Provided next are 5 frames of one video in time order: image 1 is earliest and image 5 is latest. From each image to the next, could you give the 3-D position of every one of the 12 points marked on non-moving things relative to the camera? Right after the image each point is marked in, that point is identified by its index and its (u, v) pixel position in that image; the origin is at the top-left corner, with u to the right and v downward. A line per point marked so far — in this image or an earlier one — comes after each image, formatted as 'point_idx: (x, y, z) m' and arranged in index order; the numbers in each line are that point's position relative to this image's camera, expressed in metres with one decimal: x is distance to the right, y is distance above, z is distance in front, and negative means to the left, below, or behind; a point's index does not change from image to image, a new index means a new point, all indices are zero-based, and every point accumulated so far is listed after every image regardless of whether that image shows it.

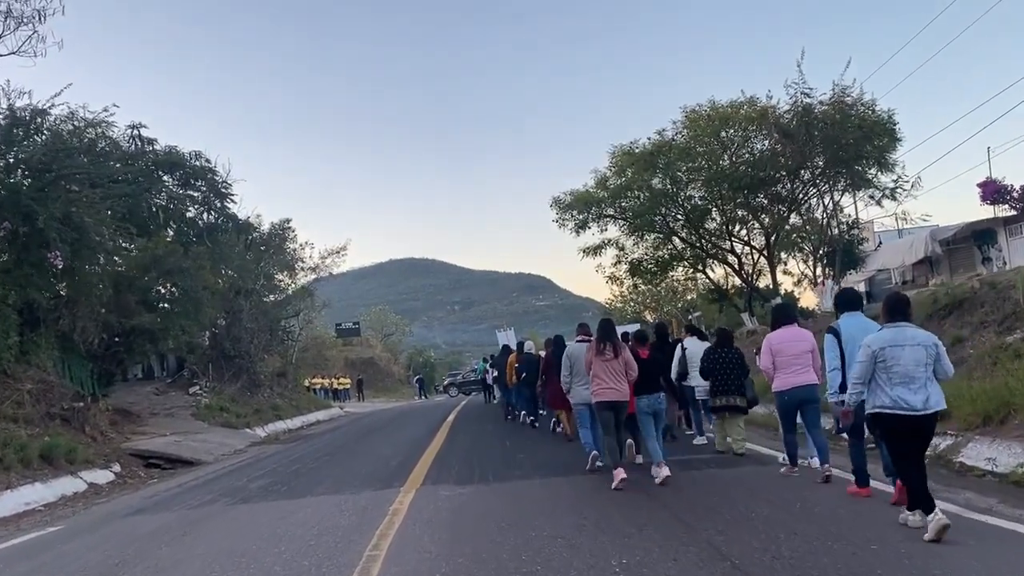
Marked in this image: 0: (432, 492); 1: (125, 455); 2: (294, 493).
0: (-0.8, -2.1, +10.1) m
1: (-7.3, -3.1, +18.3) m
2: (-2.5, -2.4, +11.4) m
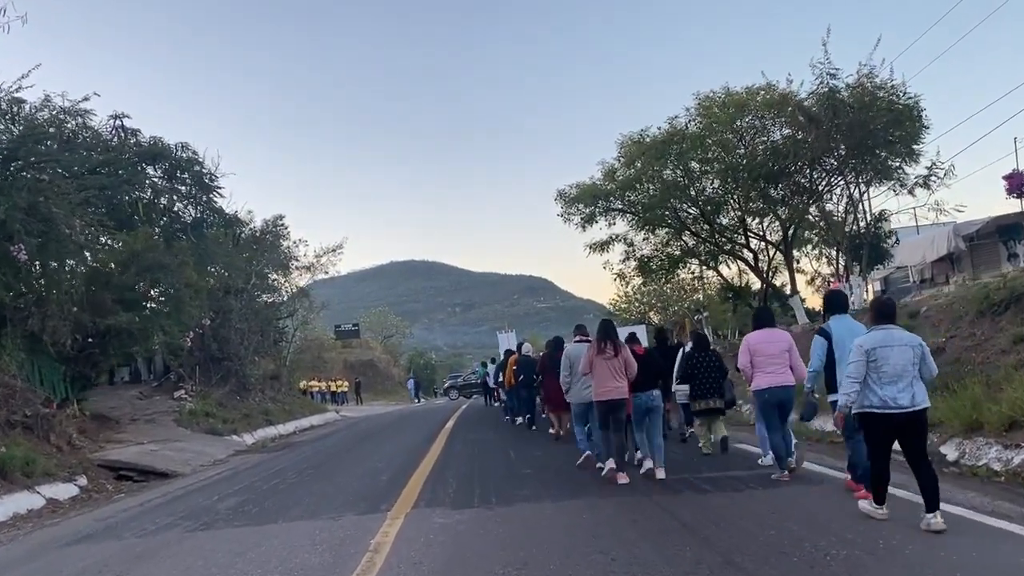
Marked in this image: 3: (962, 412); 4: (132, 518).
0: (-0.8, -2.0, +8.6) m
1: (-7.2, -3.1, +16.7) m
2: (-2.5, -2.3, +9.8) m
3: (+5.4, -1.5, +11.7) m
4: (-4.2, -2.6, +10.8) m
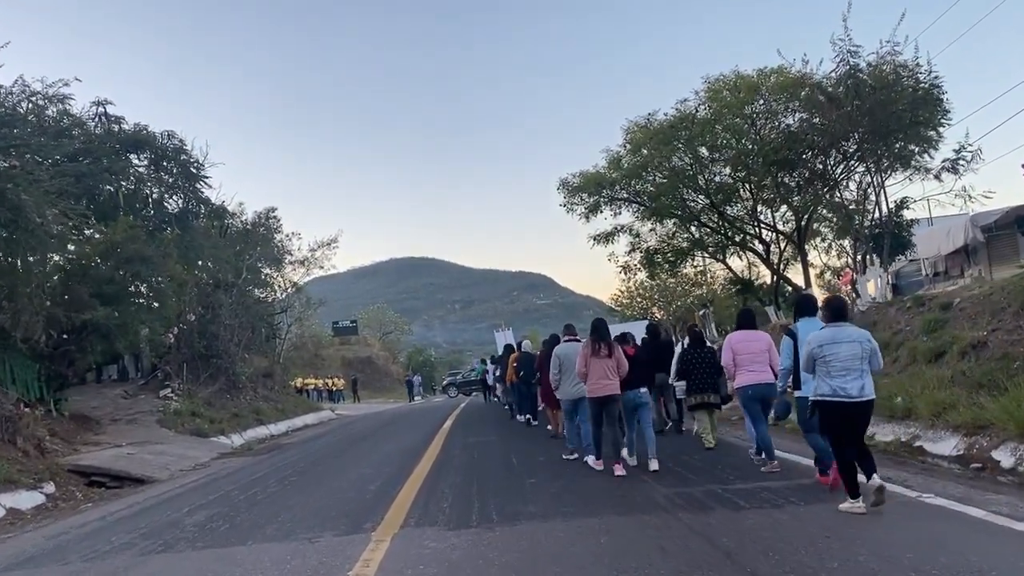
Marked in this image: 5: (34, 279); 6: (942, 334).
0: (-0.7, -1.9, +7.4) m
1: (-7.2, -2.9, +15.5) m
2: (-2.4, -2.2, +8.6) m
3: (+5.4, -1.4, +10.5) m
4: (-4.2, -2.4, +9.6) m
5: (-9.2, +0.2, +18.7) m
6: (+6.5, -0.7, +14.8) m
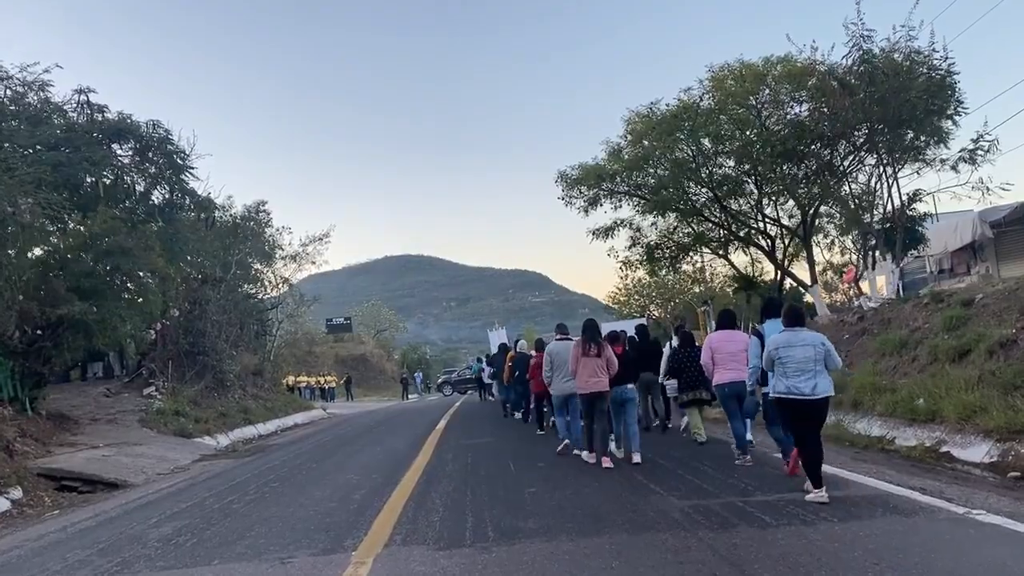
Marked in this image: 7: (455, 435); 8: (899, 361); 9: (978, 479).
0: (-0.7, -1.8, +6.5) m
1: (-7.2, -2.8, +14.6) m
2: (-2.5, -2.1, +7.7) m
3: (+5.4, -1.3, +9.6) m
4: (-4.2, -2.3, +8.7) m
5: (-9.2, +0.3, +17.8) m
6: (+6.5, -0.6, +13.9) m
7: (-1.2, -2.9, +19.8) m
8: (+6.0, -1.1, +15.2) m
9: (+4.6, -1.9, +9.6) m
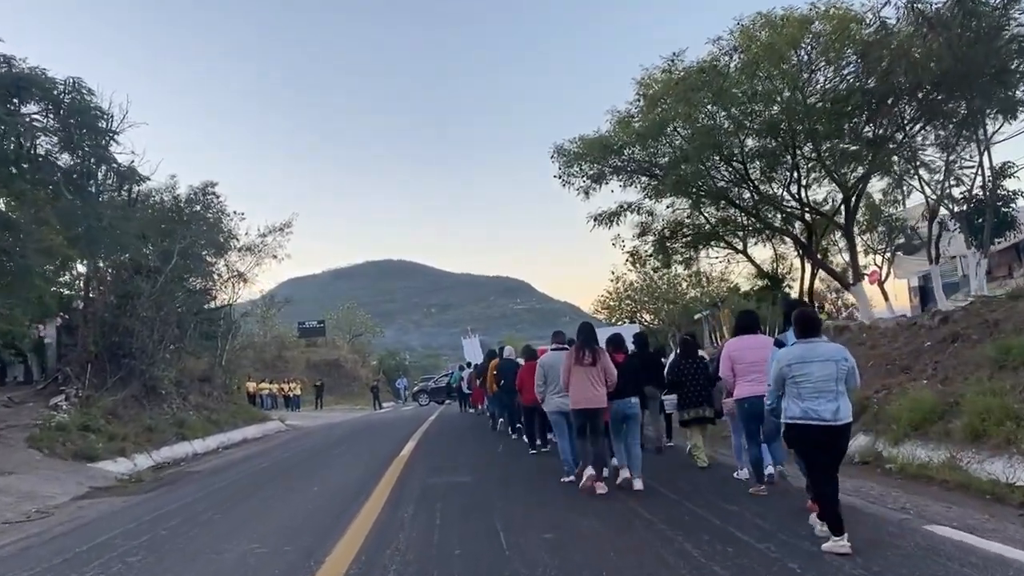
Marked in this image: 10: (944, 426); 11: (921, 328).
0: (-0.7, -1.5, +2.2) m
1: (-7.3, -2.5, +10.2) m
2: (-2.5, -1.8, +3.4) m
3: (+5.4, -1.1, +5.5) m
4: (-4.2, -2.0, +4.4) m
5: (-9.4, +0.6, +13.4) m
6: (+6.4, -0.5, +9.8) m
7: (-1.4, -2.8, +15.5) m
8: (+5.9, -1.0, +11.0) m
9: (+4.6, -1.7, +5.4) m
10: (+5.1, -1.6, +11.5) m
11: (+6.5, -0.7, +15.6) m
